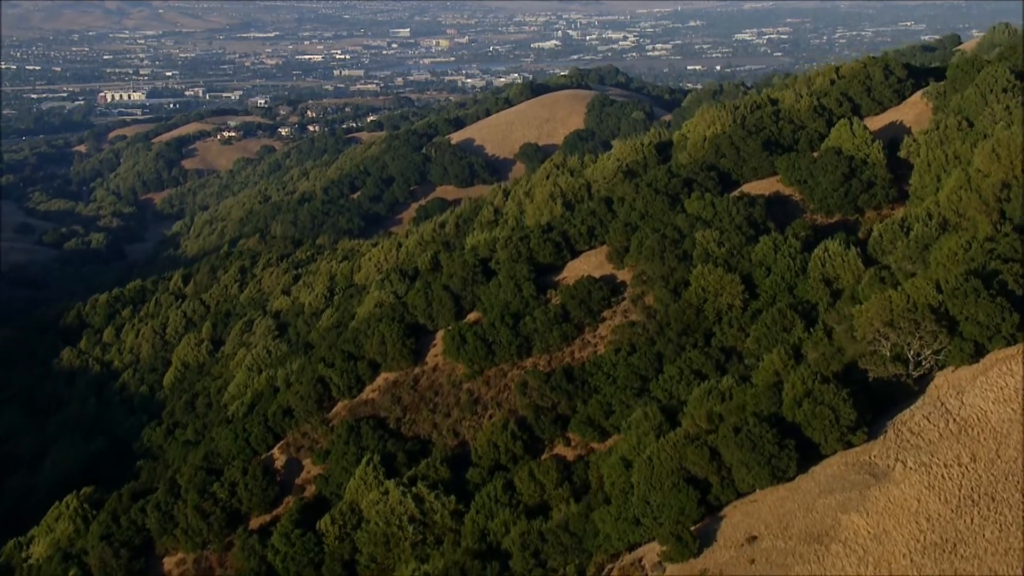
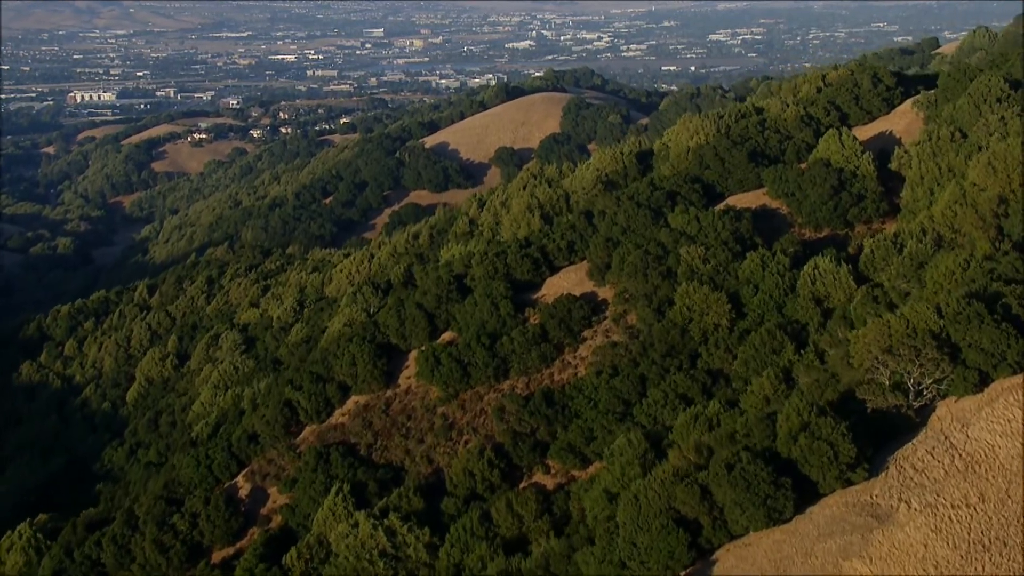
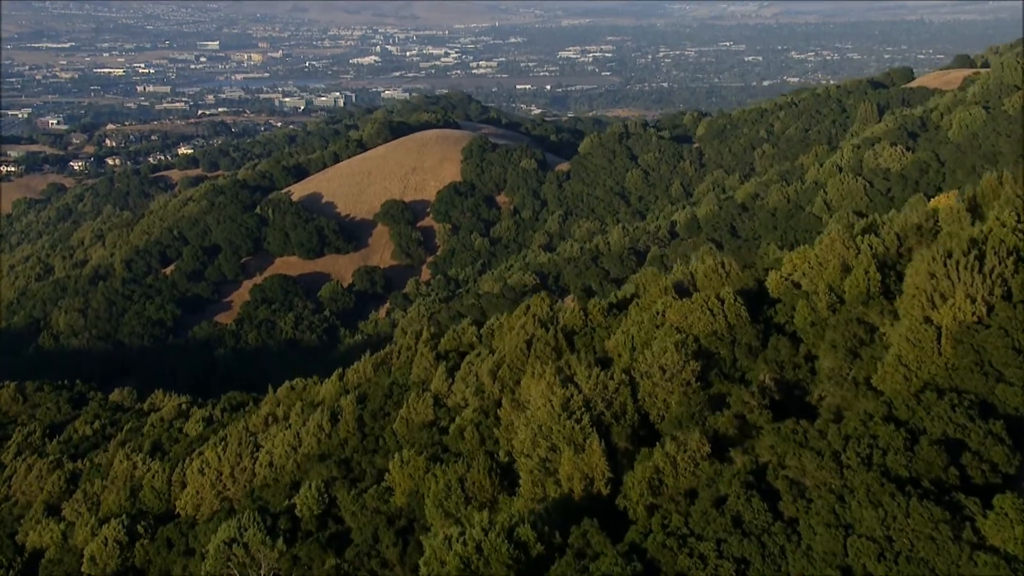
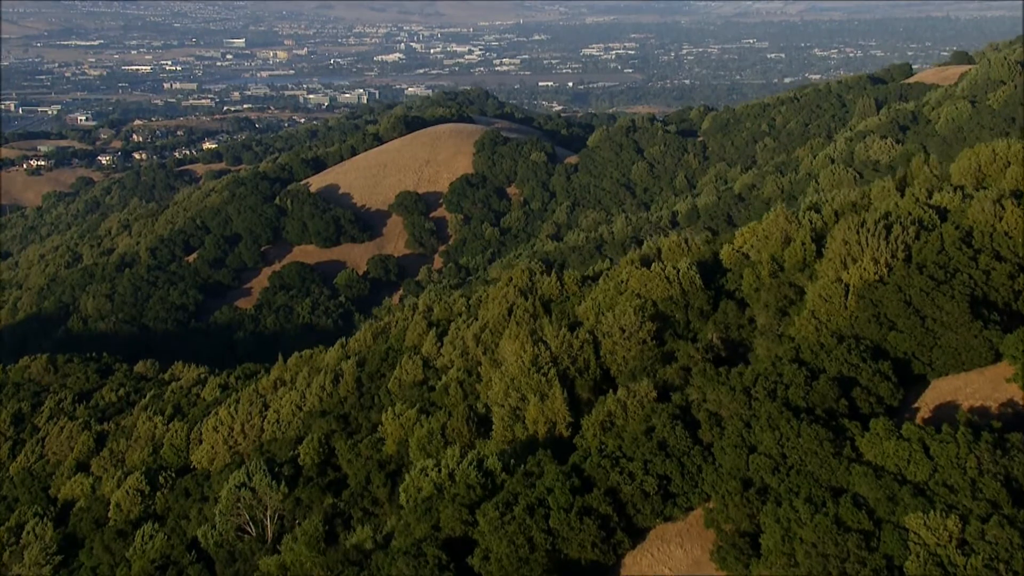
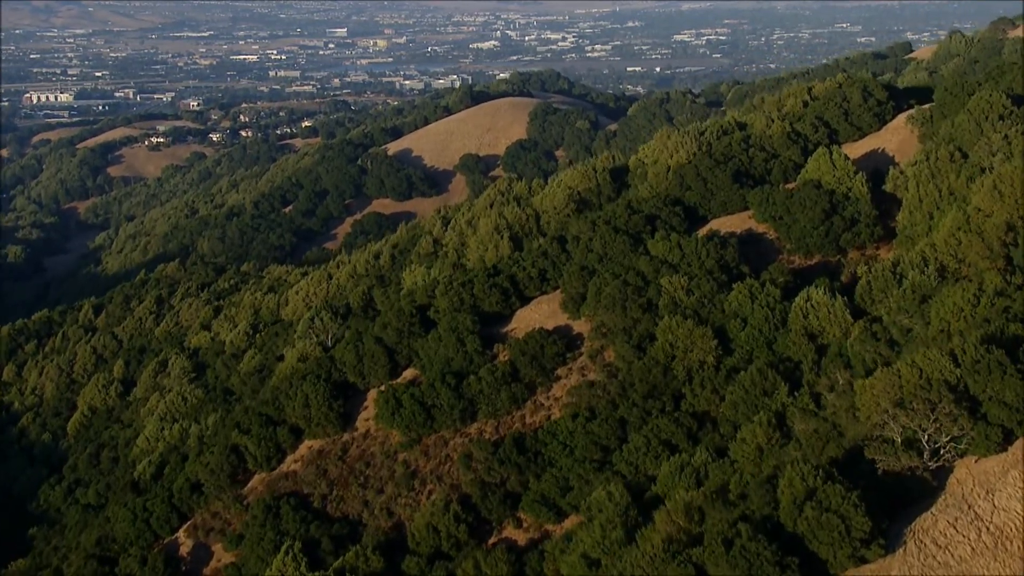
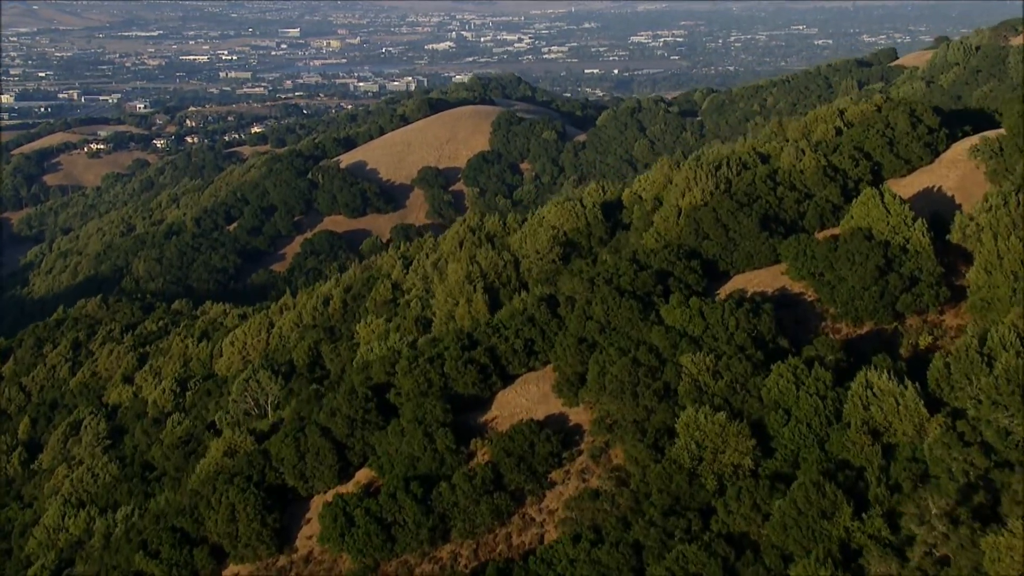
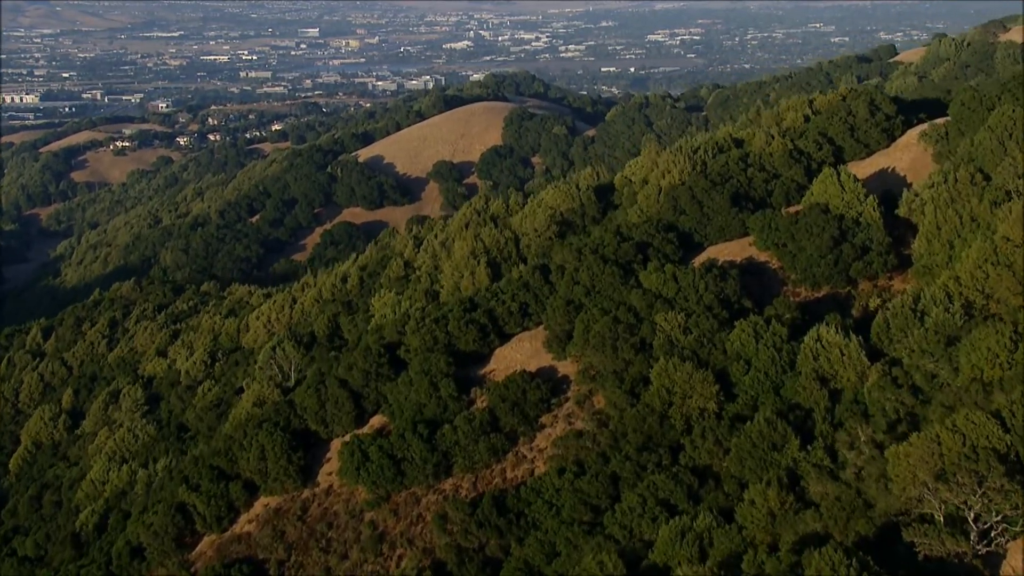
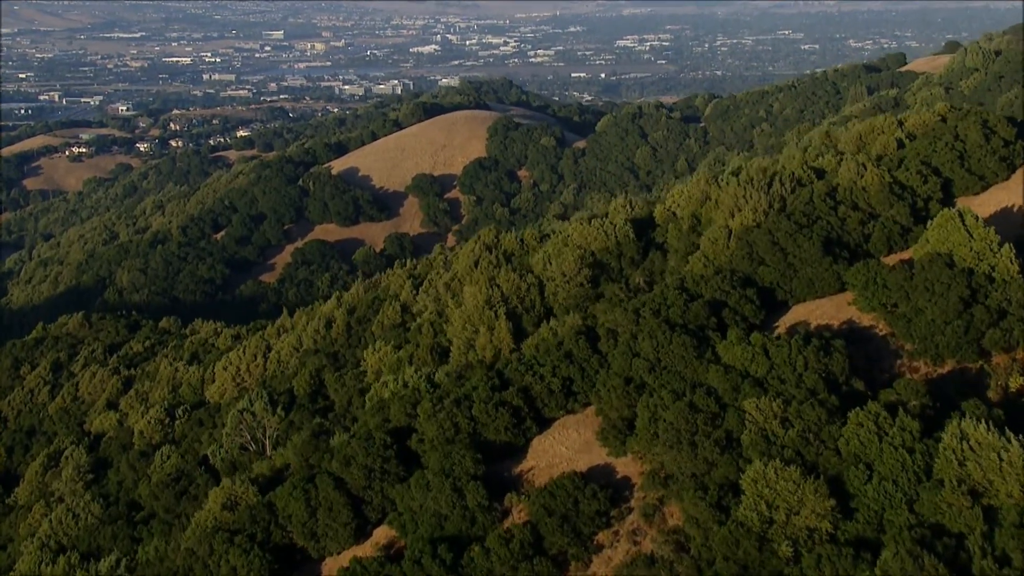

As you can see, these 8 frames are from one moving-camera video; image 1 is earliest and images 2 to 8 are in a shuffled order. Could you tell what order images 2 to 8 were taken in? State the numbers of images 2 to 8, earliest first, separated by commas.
2, 5, 7, 6, 8, 4, 3
